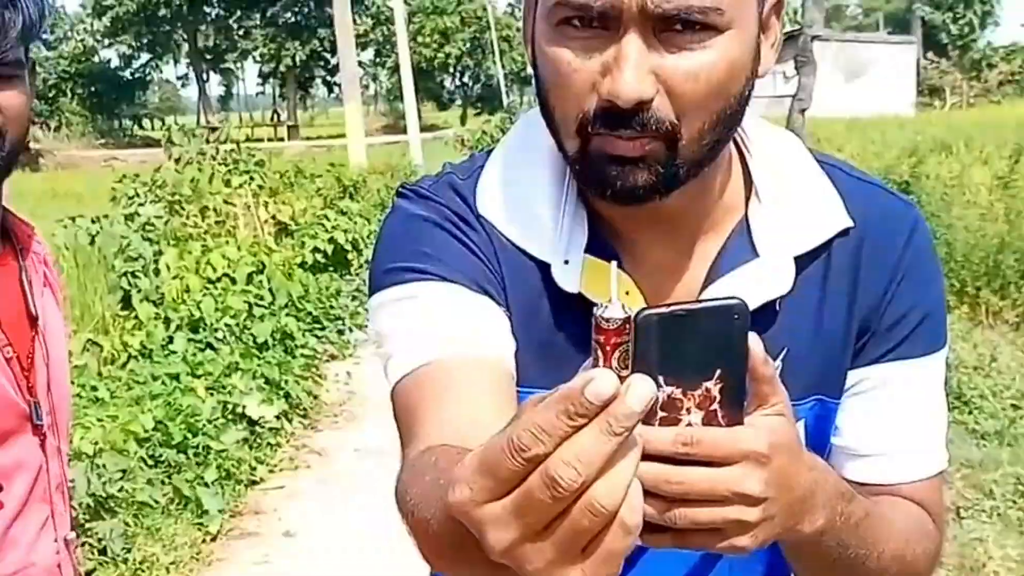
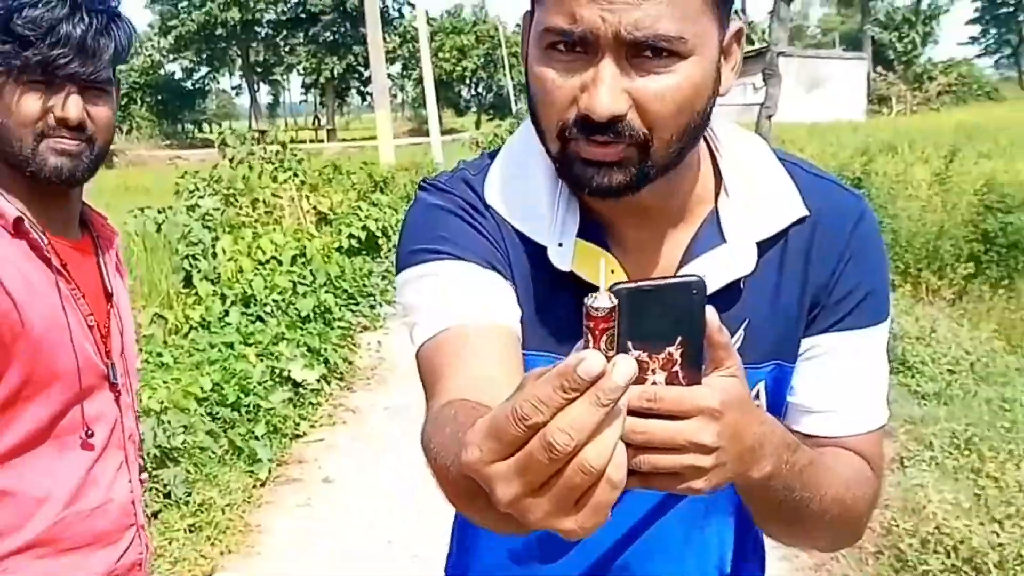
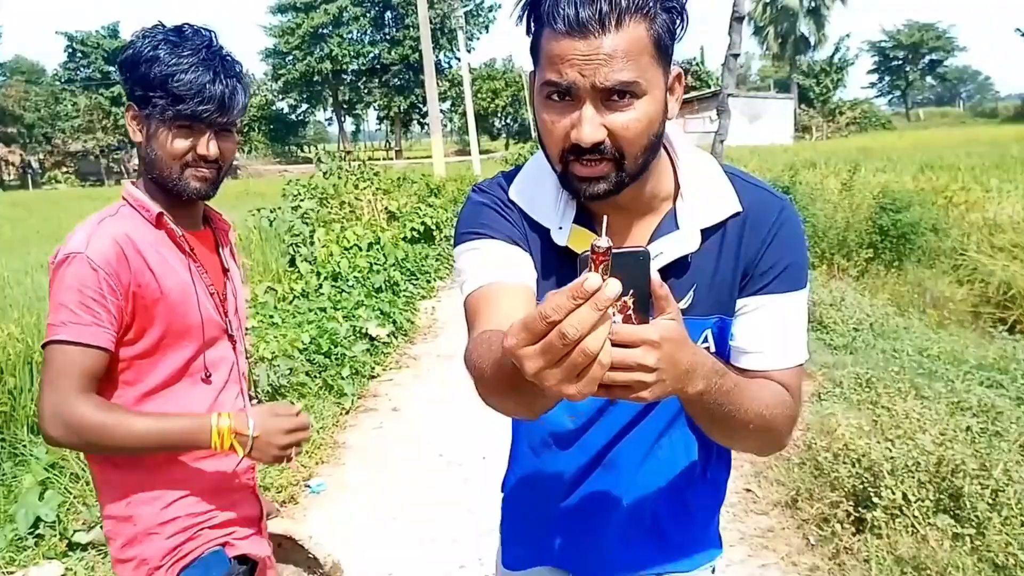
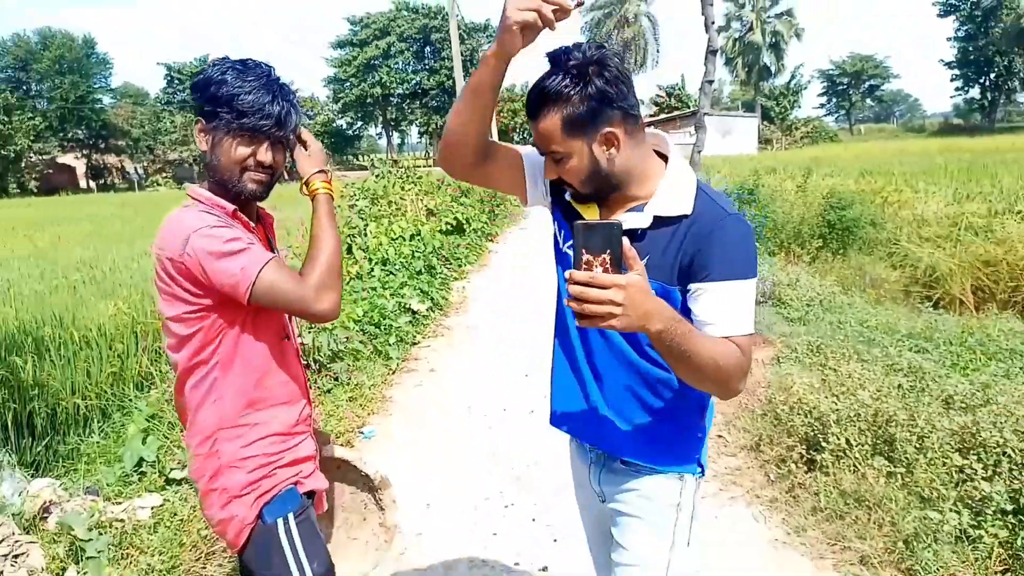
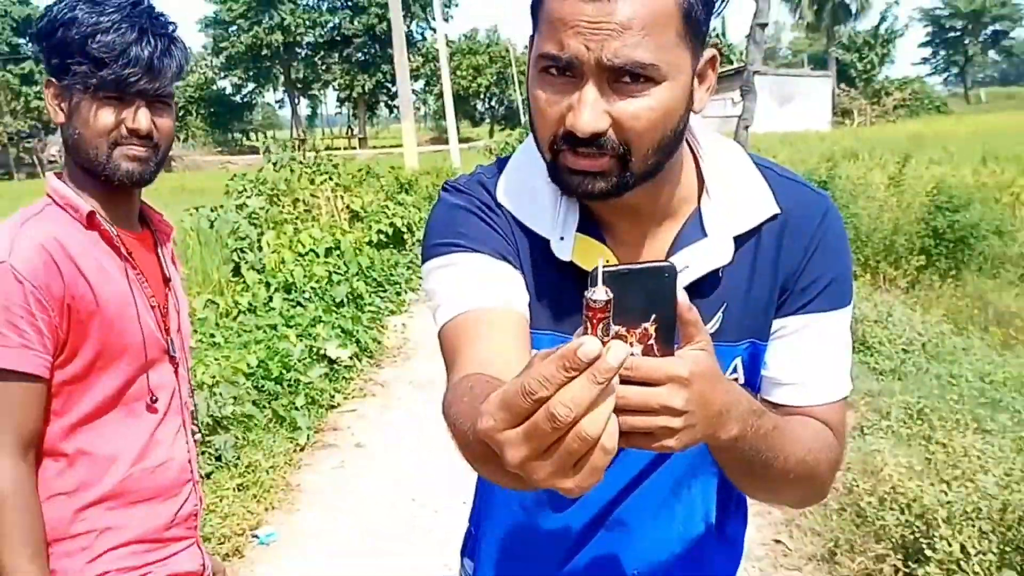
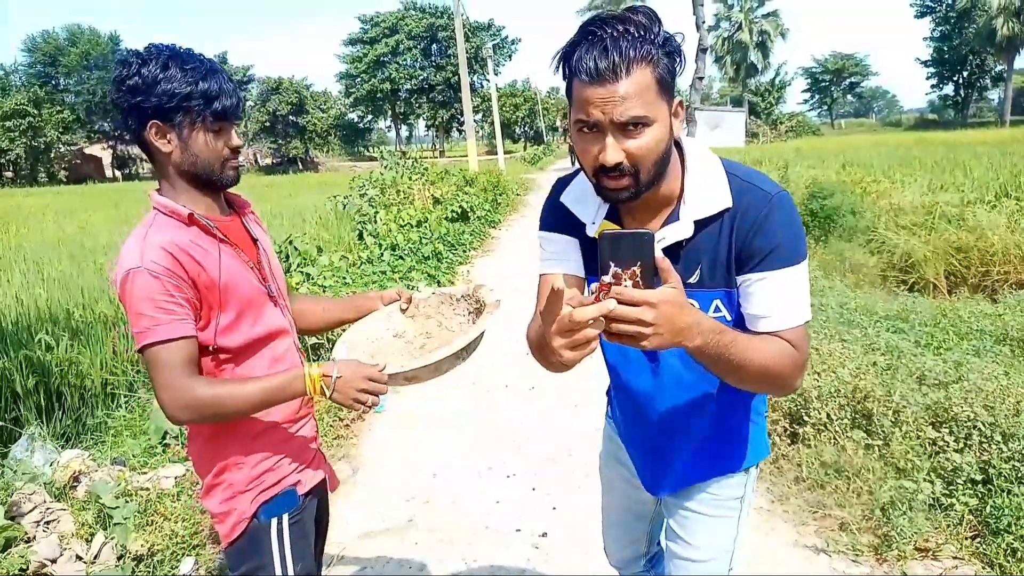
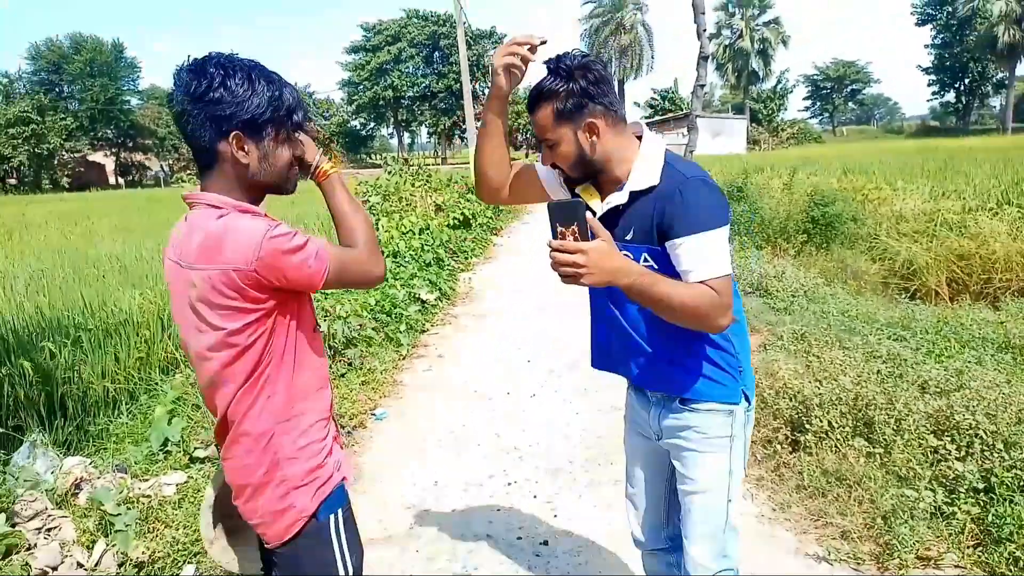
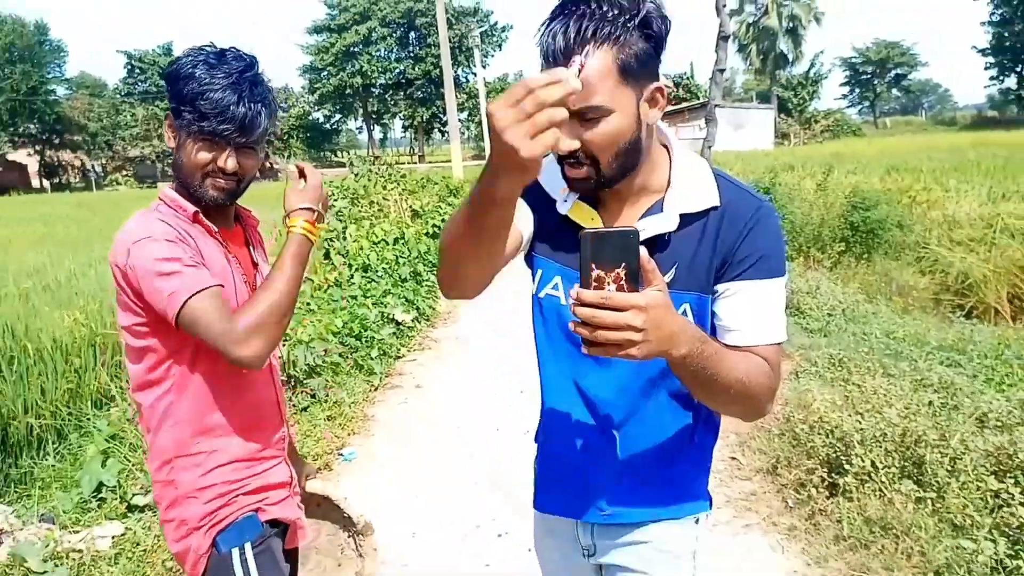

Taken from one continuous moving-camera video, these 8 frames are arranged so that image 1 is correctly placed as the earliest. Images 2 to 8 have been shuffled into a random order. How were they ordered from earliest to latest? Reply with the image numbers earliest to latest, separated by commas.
2, 5, 3, 8, 4, 7, 6
